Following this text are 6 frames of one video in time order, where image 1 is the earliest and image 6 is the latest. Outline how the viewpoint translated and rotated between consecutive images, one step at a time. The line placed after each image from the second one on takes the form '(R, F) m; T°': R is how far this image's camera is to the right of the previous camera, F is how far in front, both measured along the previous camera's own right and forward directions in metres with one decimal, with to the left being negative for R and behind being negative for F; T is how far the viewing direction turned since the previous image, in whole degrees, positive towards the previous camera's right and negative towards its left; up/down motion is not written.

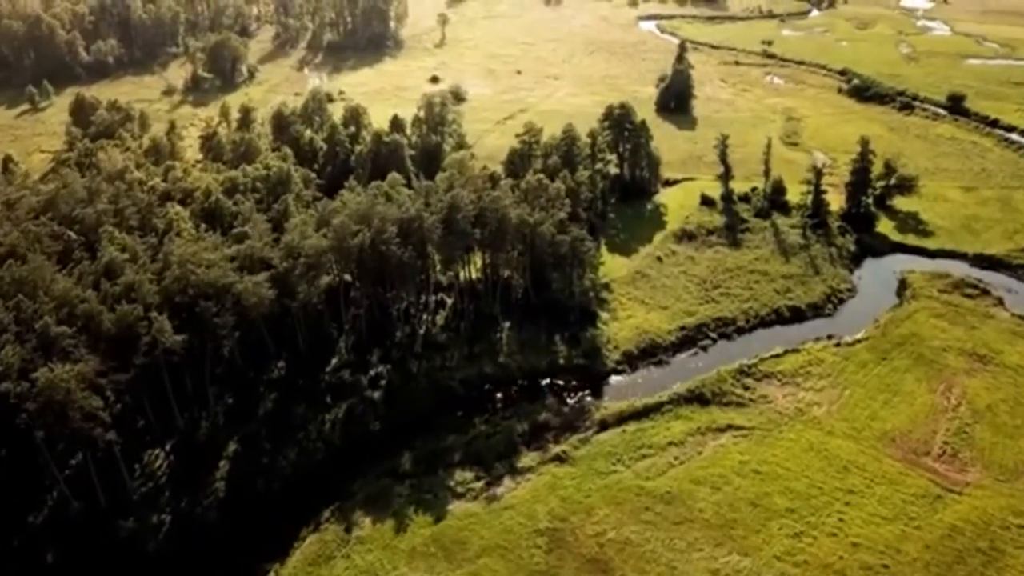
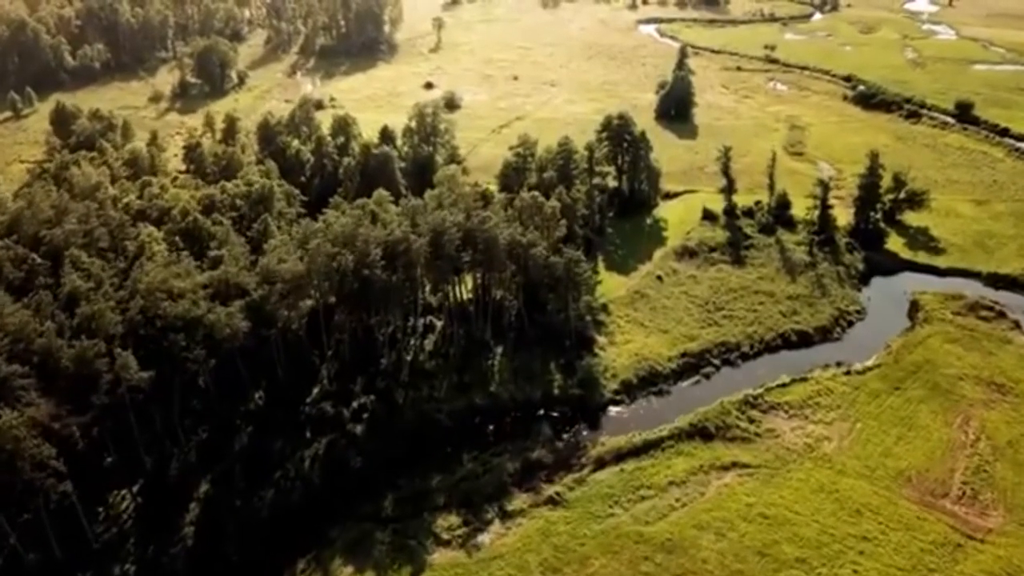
(+0.5, +3.6) m; 0°
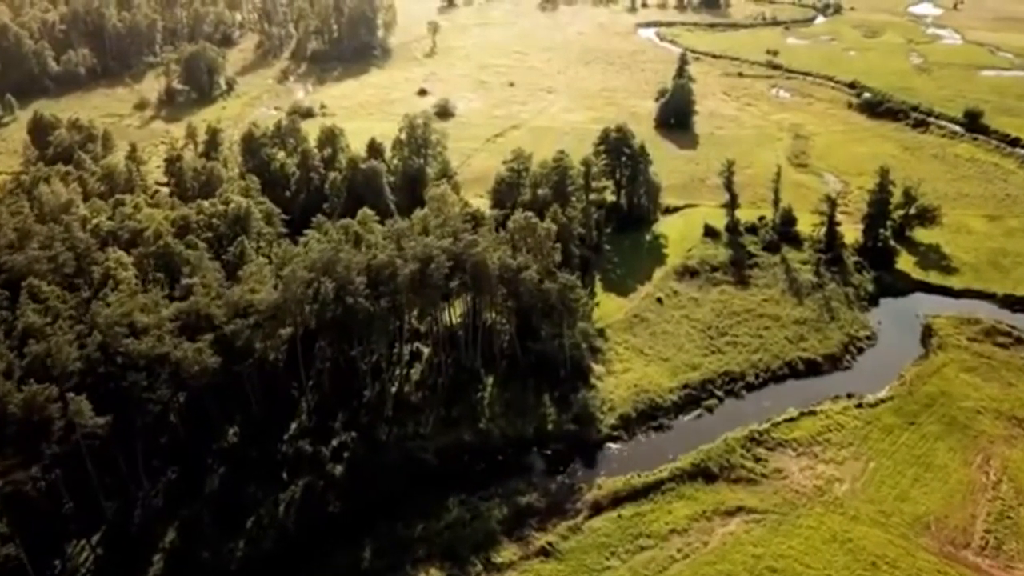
(+0.6, +3.8) m; 0°
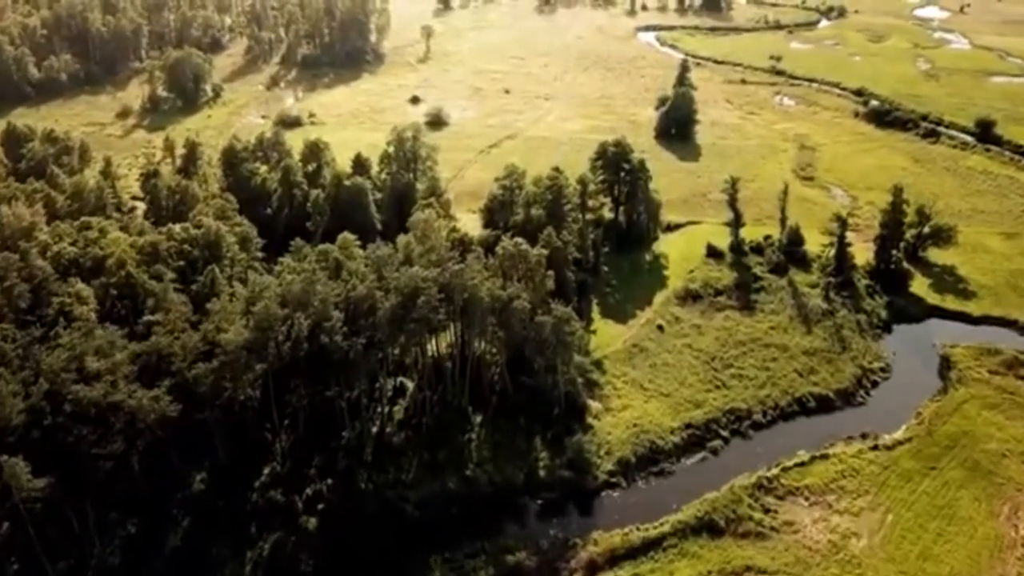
(+0.6, +4.4) m; 0°
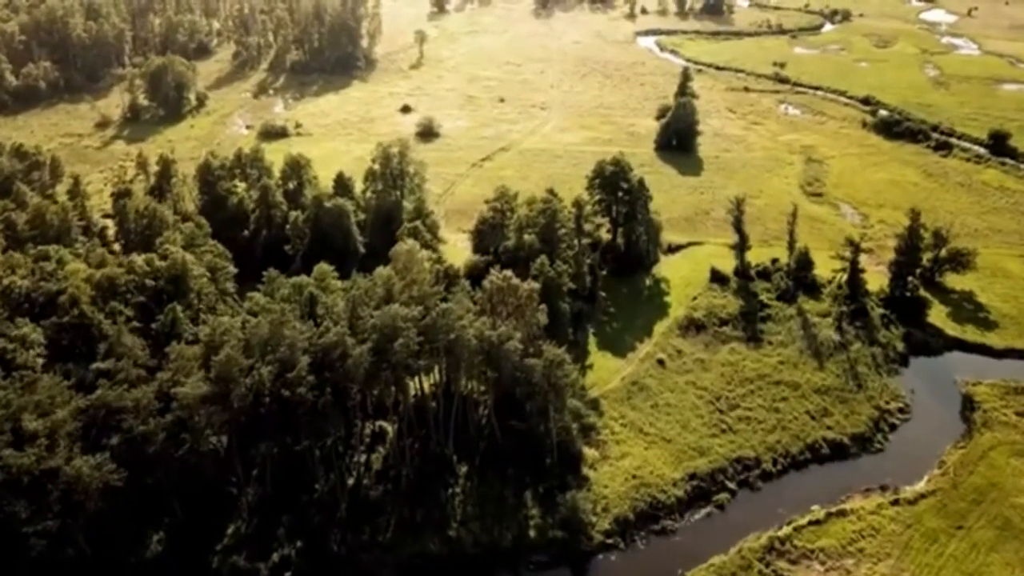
(+0.6, +4.8) m; 0°
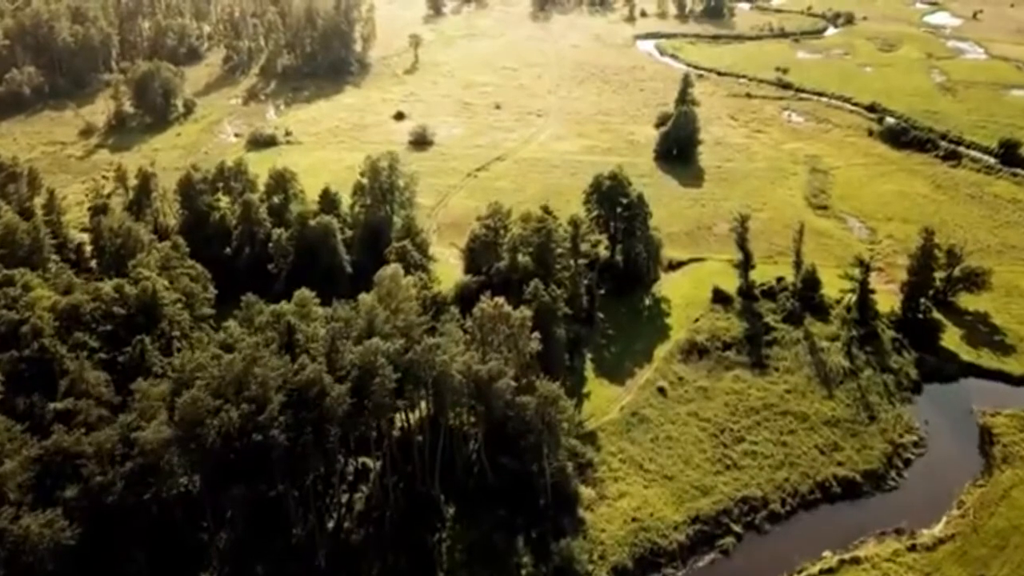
(+0.5, +3.4) m; 0°
